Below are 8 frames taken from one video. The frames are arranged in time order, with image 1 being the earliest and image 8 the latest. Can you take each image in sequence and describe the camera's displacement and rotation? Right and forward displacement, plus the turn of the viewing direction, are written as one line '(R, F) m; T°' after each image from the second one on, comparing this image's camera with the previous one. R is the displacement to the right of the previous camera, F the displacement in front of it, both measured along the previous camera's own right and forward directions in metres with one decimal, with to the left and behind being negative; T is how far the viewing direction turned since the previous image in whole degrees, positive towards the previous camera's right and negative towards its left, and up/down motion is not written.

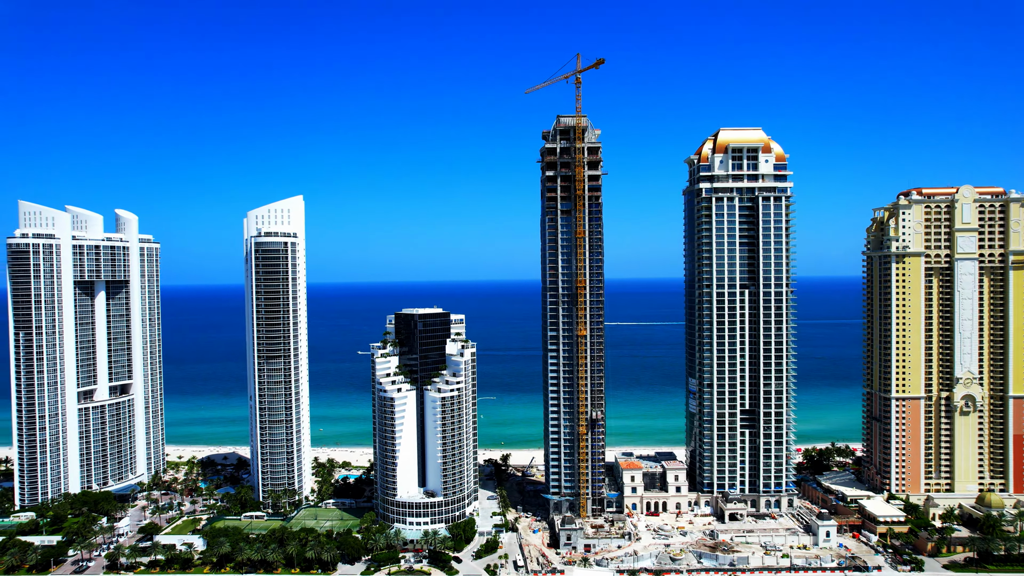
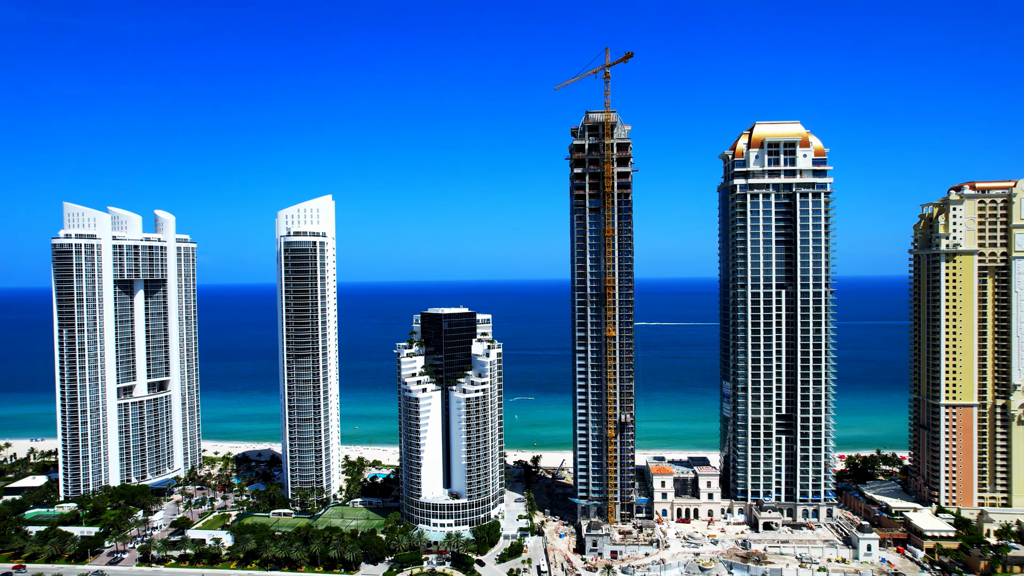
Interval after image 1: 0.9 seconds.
(+2.8, +1.7) m; -4°
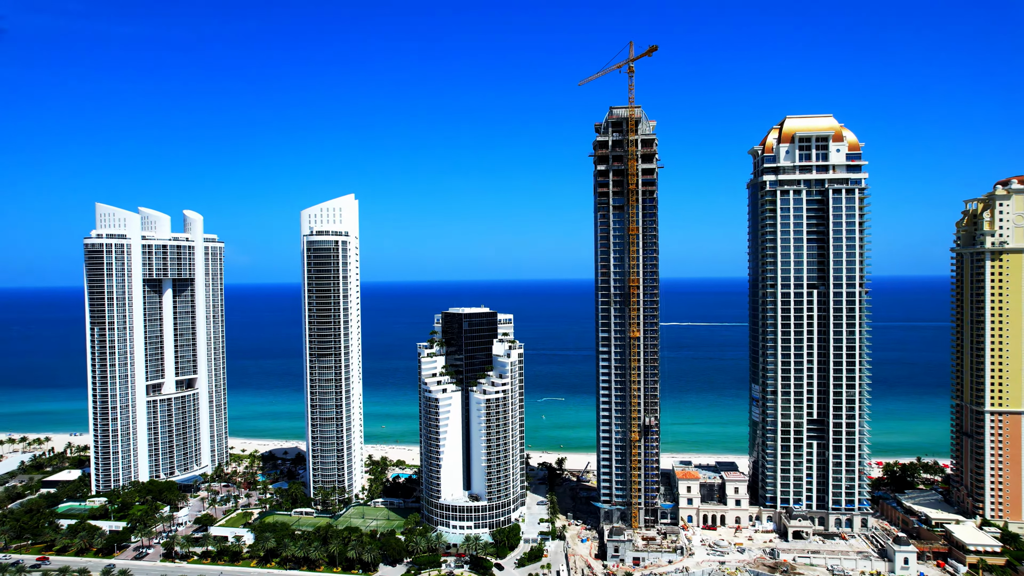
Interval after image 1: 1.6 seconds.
(+2.0, +1.7) m; -3°
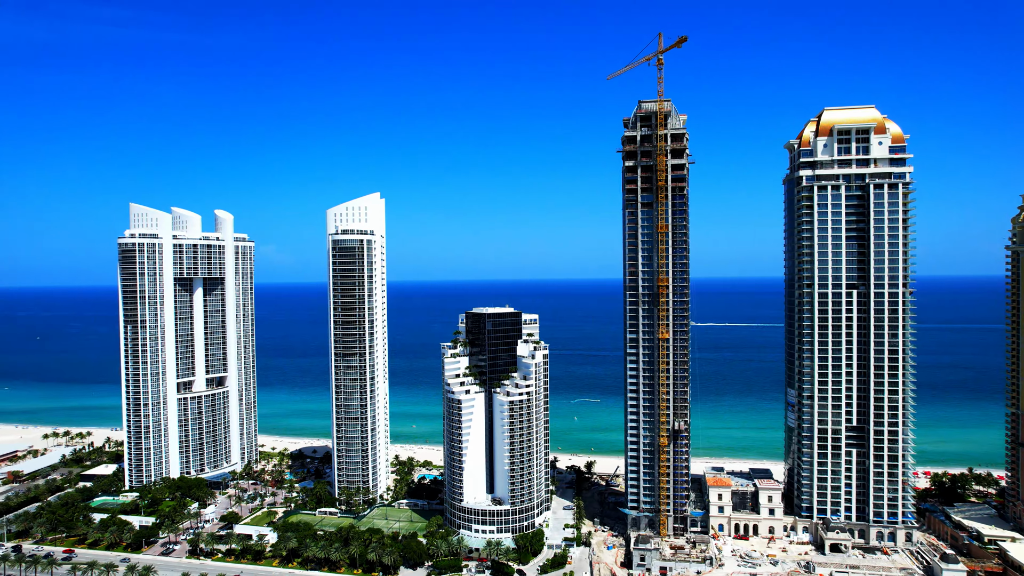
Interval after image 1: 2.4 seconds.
(+2.1, +2.2) m; -3°
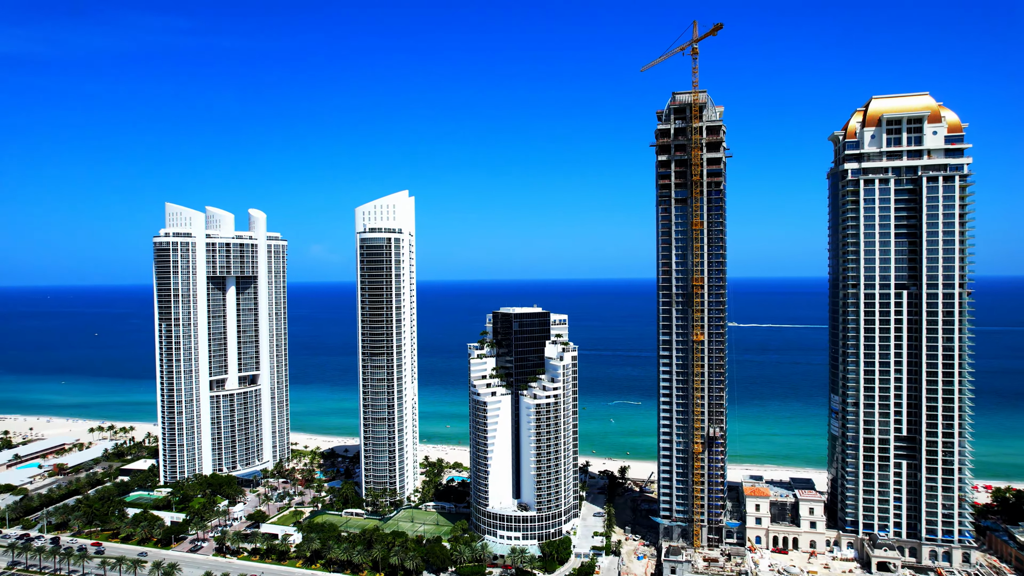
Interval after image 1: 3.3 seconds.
(+2.3, +2.8) m; -4°
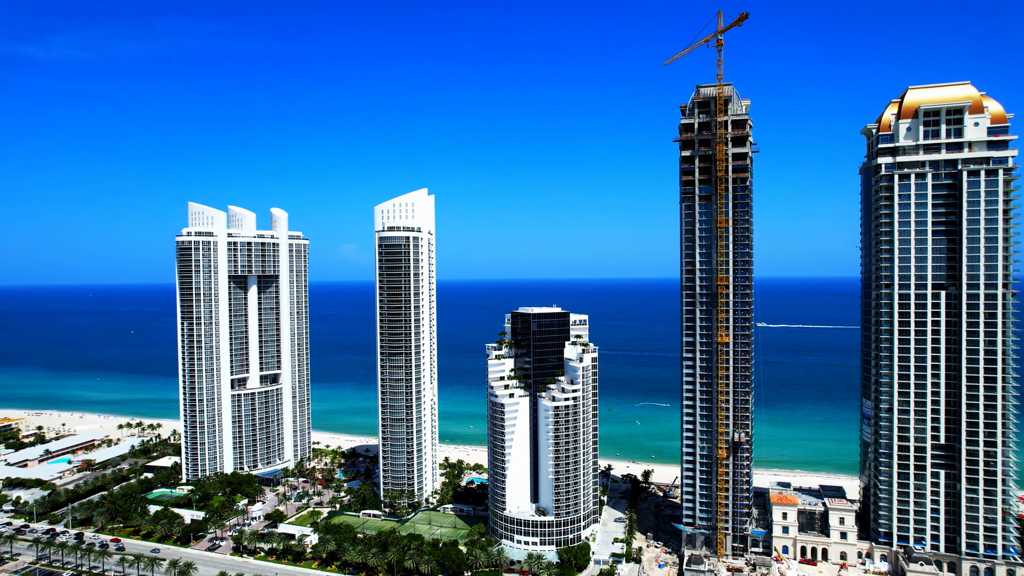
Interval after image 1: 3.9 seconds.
(+1.6, +2.0) m; -3°
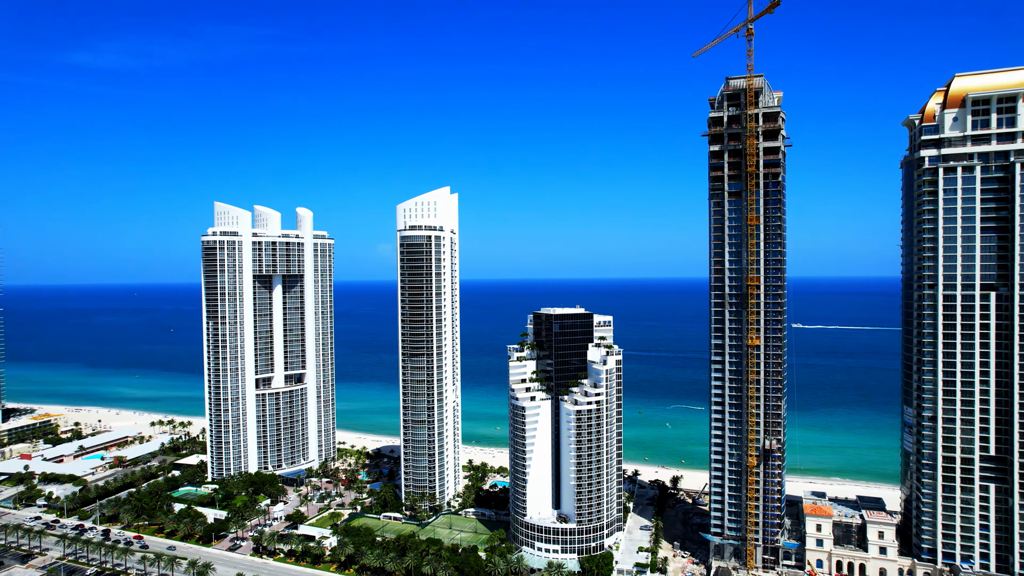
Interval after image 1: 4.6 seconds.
(+1.8, +2.4) m; -3°
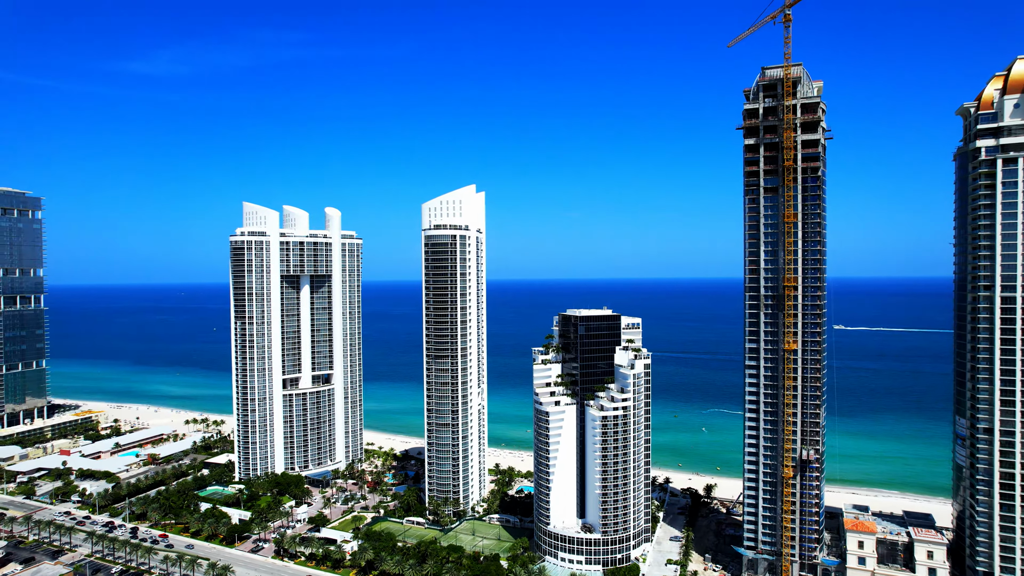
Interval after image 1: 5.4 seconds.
(+2.1, +2.9) m; -3°
